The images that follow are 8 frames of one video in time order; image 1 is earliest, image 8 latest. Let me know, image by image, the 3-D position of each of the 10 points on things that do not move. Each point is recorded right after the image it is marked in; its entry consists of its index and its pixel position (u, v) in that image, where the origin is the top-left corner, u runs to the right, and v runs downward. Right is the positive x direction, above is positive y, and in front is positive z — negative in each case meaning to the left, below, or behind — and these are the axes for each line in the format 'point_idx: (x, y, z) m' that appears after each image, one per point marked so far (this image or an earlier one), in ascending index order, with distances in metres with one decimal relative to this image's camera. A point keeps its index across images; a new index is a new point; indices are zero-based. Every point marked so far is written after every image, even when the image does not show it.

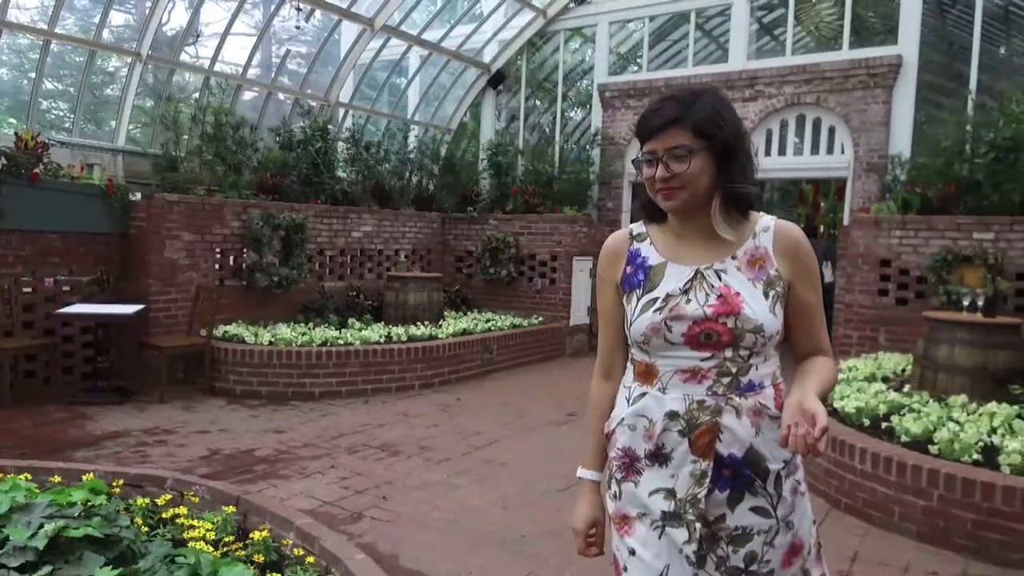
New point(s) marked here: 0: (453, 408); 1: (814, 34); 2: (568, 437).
0: (-0.5, -0.9, +5.6) m
1: (+3.2, +2.7, +7.9) m
2: (+0.4, -1.0, +4.9) m
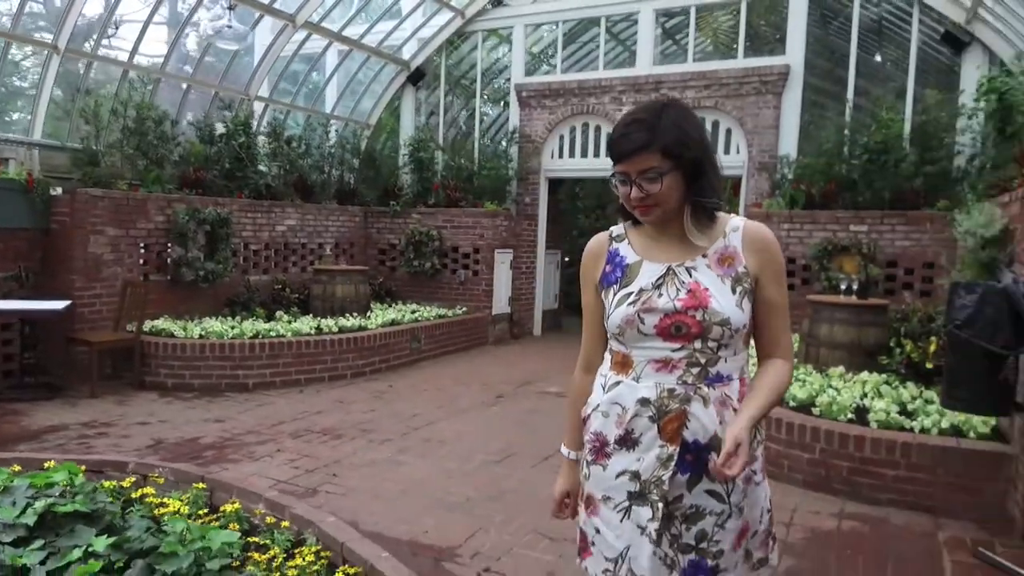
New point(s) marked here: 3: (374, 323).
0: (-1.0, -0.8, +5.9) m
1: (+2.3, +2.9, +8.6) m
2: (-0.1, -0.9, +5.3) m
3: (-1.3, -0.3, +7.0) m
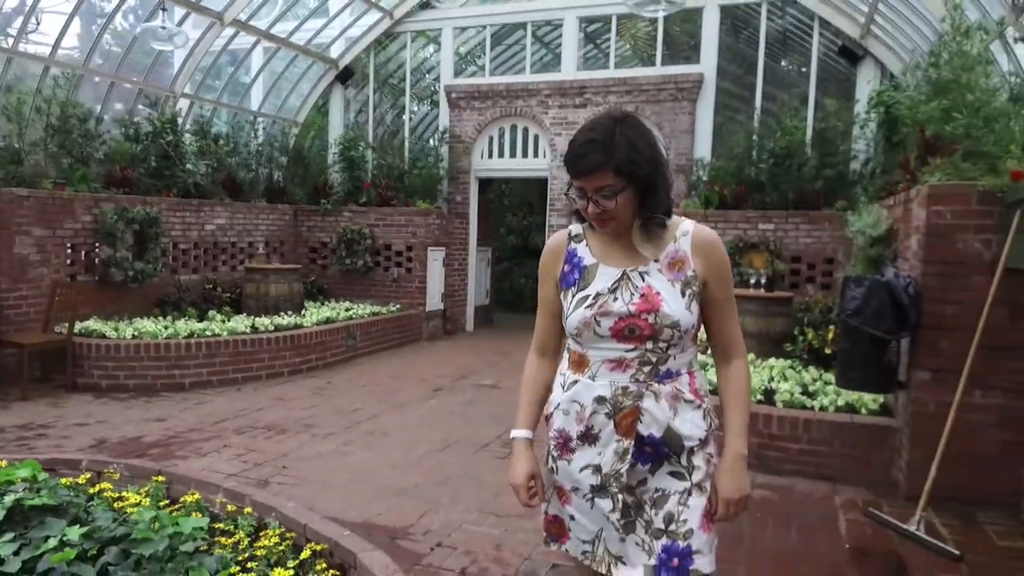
0: (-1.5, -0.8, +6.0) m
1: (+1.5, +2.9, +9.0) m
2: (-0.6, -0.9, +5.5) m
3: (-1.9, -0.3, +7.1) m
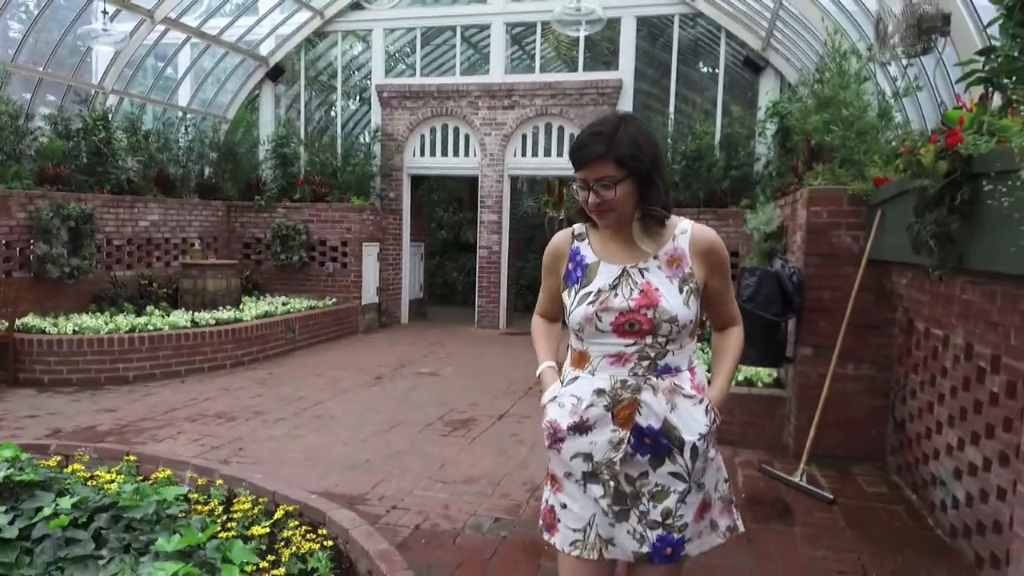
0: (-2.1, -0.8, +6.3) m
1: (+0.6, +3.0, +9.5) m
2: (-1.1, -0.8, +5.9) m
3: (-2.6, -0.3, +7.3) m
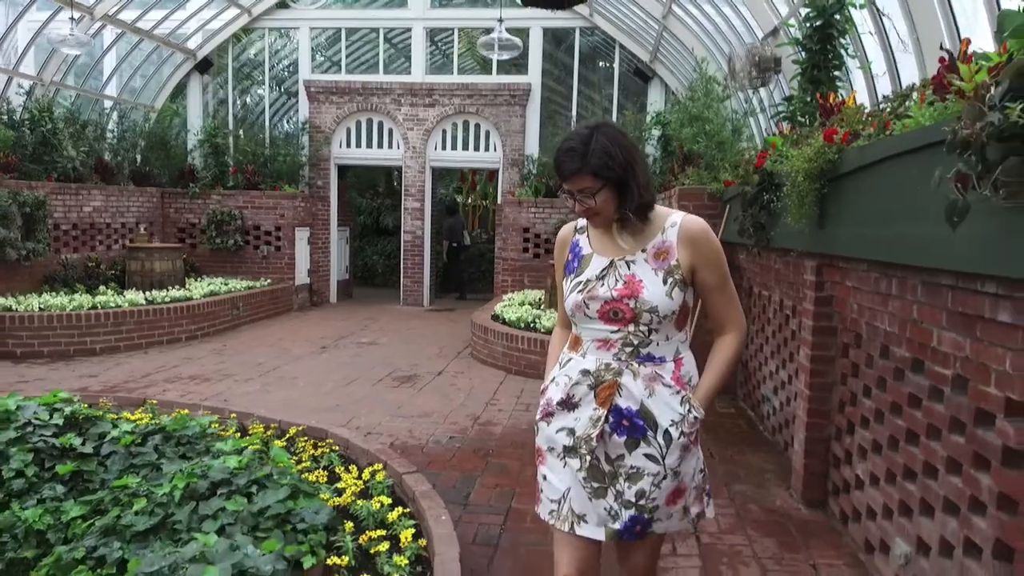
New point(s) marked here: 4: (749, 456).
0: (-2.7, -0.6, +7.1) m
1: (-0.5, +3.3, +10.5) m
2: (-1.7, -0.7, +6.8) m
3: (-3.4, -0.1, +8.0) m
4: (+1.3, -0.9, +4.0) m
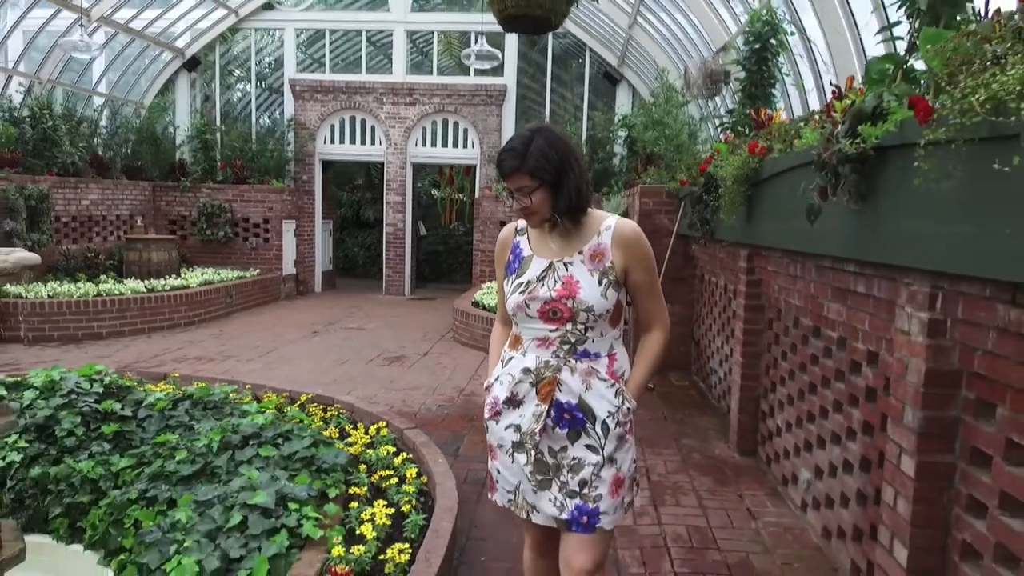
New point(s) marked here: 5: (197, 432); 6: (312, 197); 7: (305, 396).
0: (-3.0, -0.5, +7.6) m
1: (-0.9, +3.4, +11.1) m
2: (-1.9, -0.5, +7.3) m
3: (-3.7, +0.1, +8.5) m
4: (+1.2, -0.8, +4.6) m
5: (-1.7, -0.8, +3.9) m
6: (-3.0, +1.4, +11.2) m
7: (-1.2, -0.6, +4.4) m
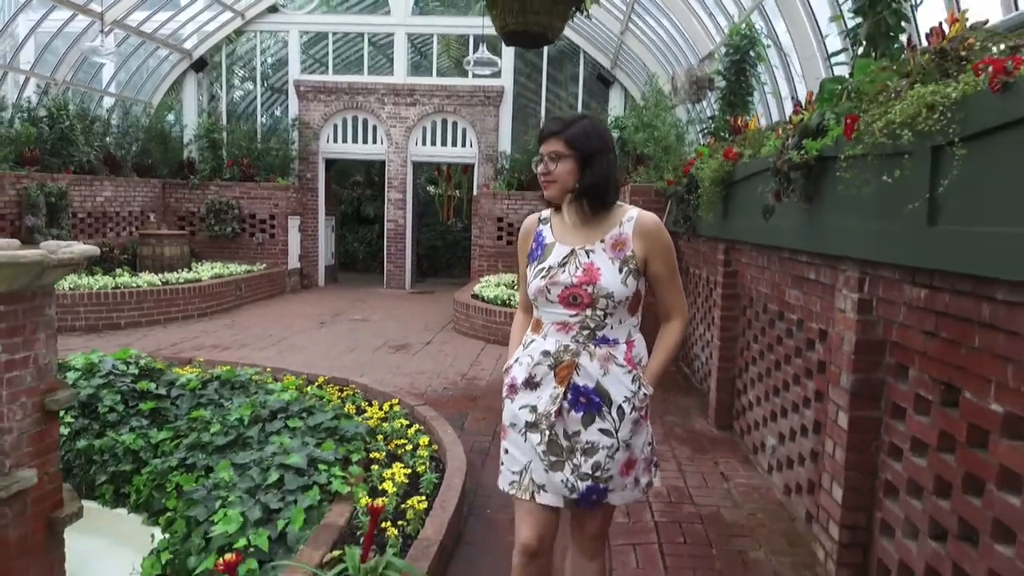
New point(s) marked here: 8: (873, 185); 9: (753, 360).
0: (-3.0, -0.4, +8.0) m
1: (-0.9, +3.5, +11.5) m
2: (-1.9, -0.5, +7.7) m
3: (-3.7, +0.1, +8.9) m
4: (+1.2, -0.8, +5.1) m
5: (-1.7, -0.7, +4.3) m
6: (-3.1, +1.5, +11.6) m
7: (-1.2, -0.6, +4.9) m
8: (+1.0, +0.3, +2.1) m
9: (+1.3, -0.4, +4.0) m
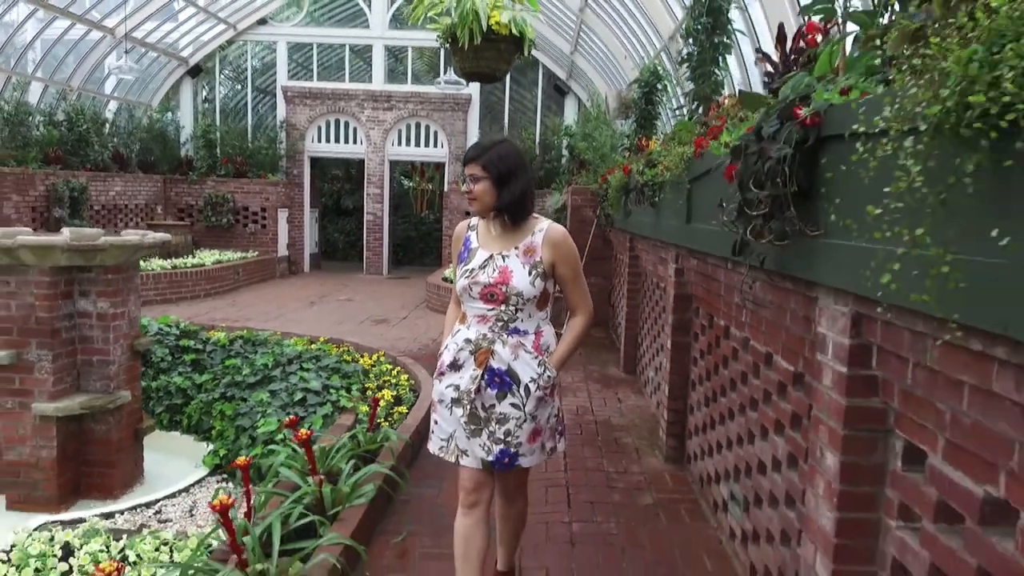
0: (-3.4, -0.2, +9.3) m
1: (-1.5, +3.8, +12.8) m
2: (-2.4, -0.3, +9.1) m
3: (-4.2, +0.4, +10.2) m
4: (+0.8, -0.6, +6.5) m
5: (-2.0, -0.5, +5.7) m
6: (-3.7, +1.7, +12.9) m
7: (-1.6, -0.4, +6.2) m
8: (+0.8, +0.4, +3.5) m
9: (+1.0, -0.2, +5.5) m
